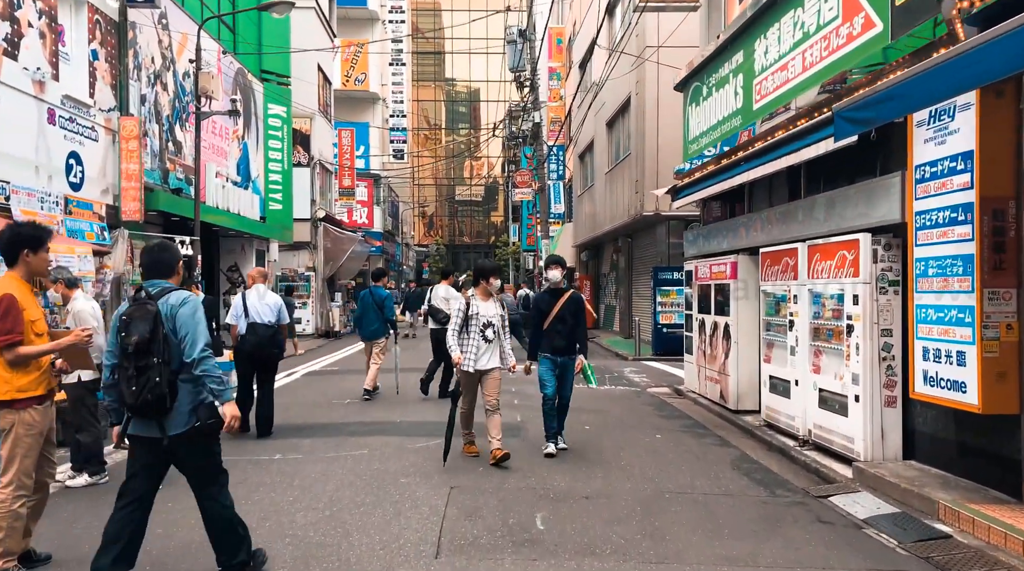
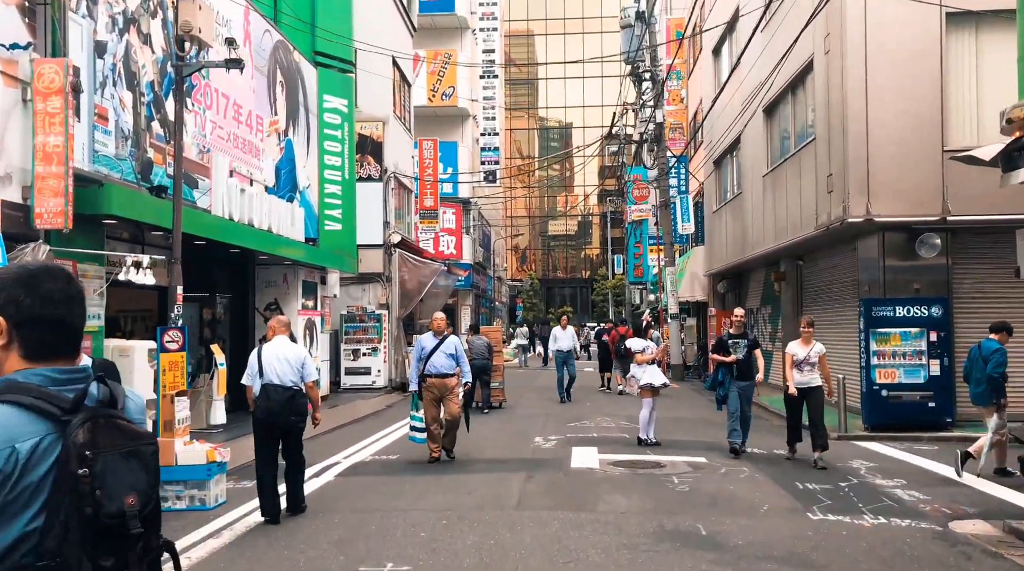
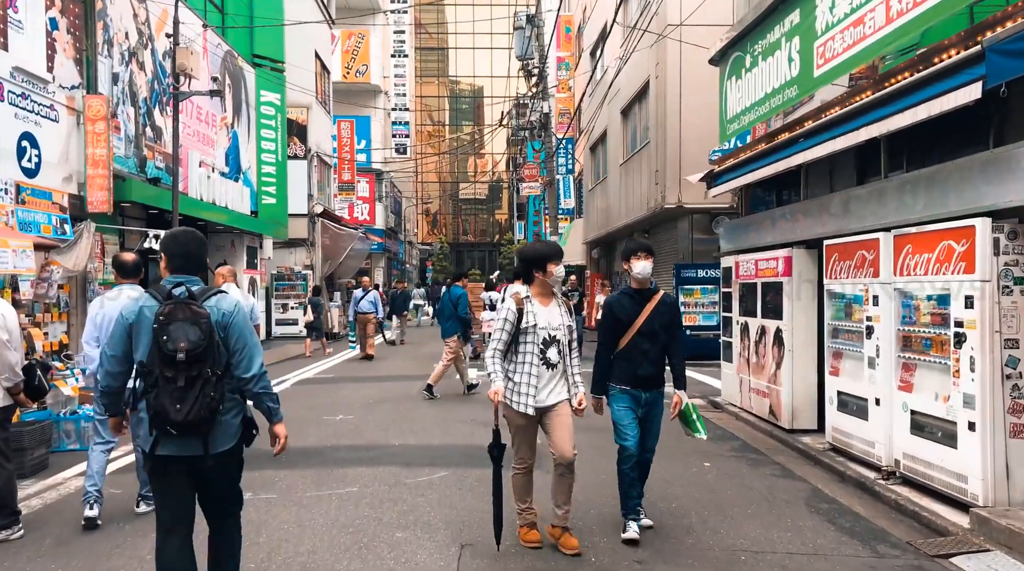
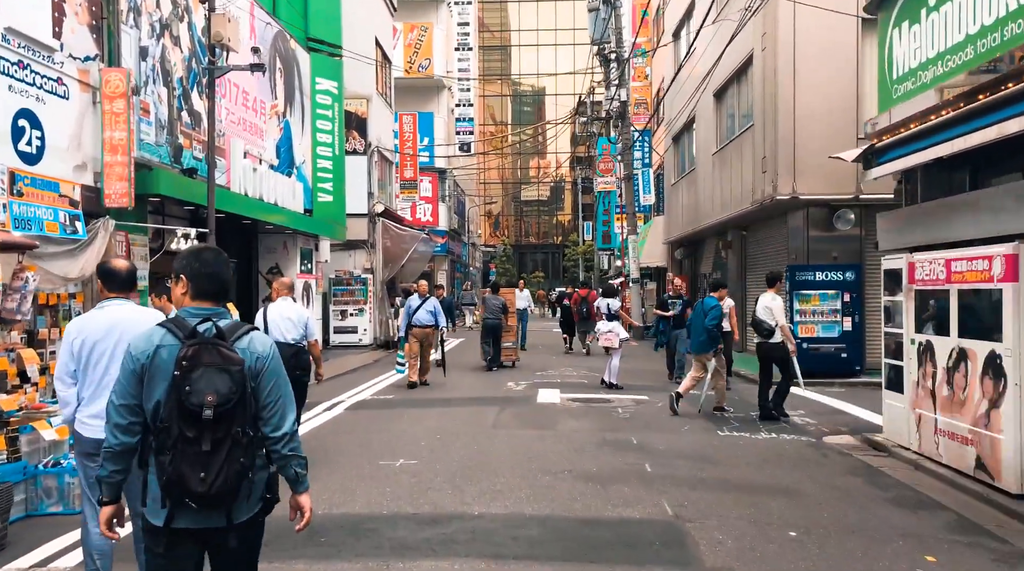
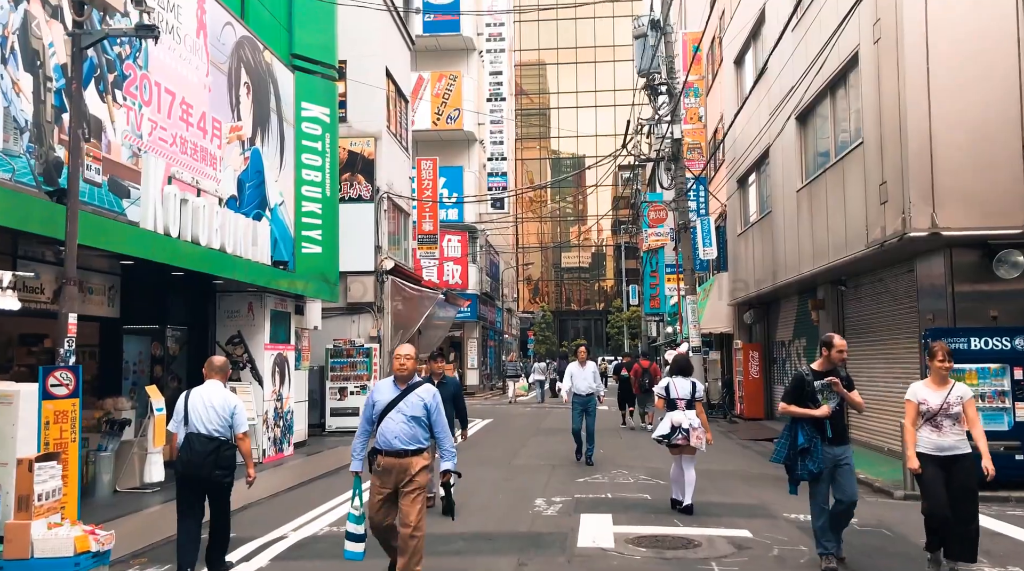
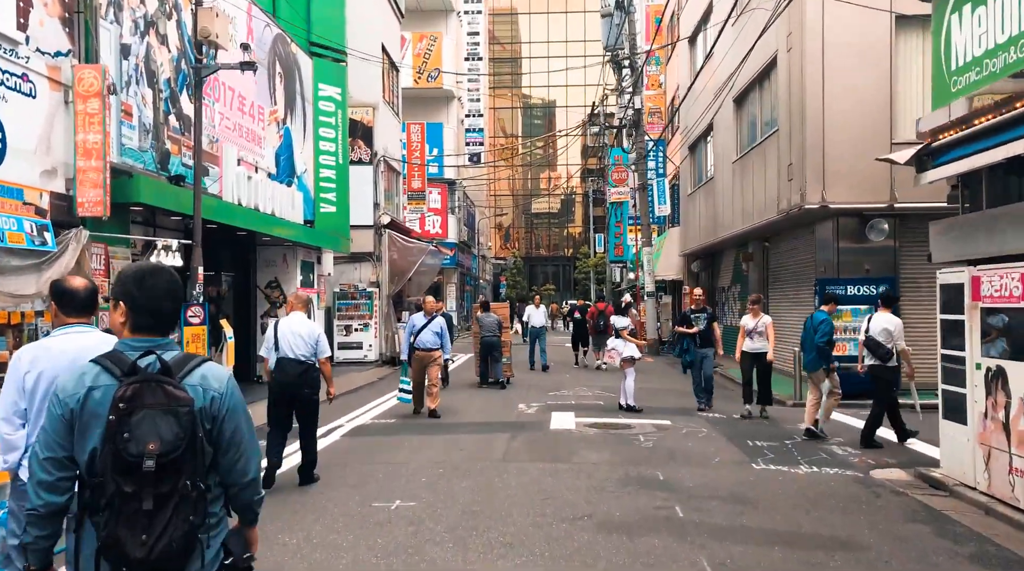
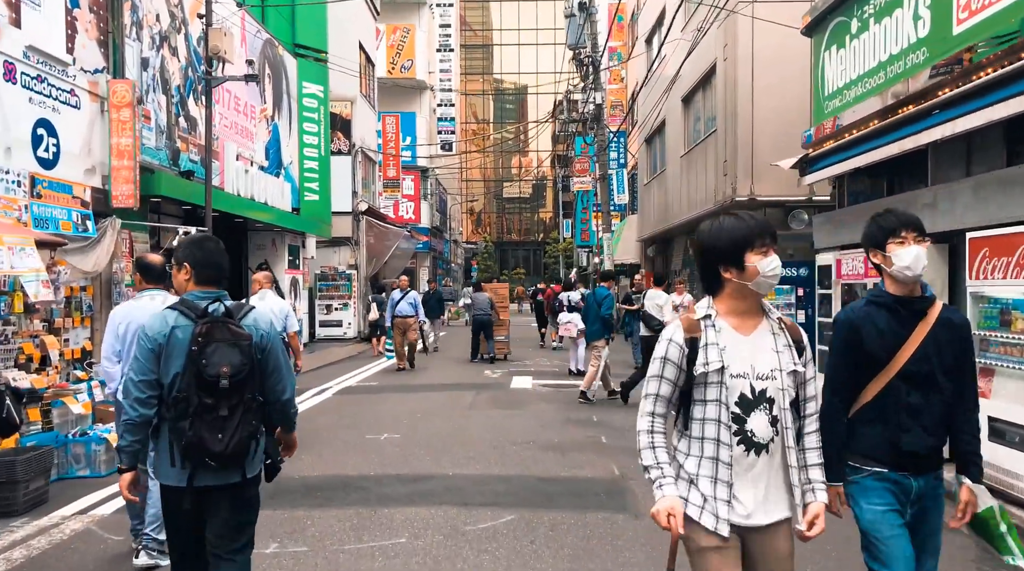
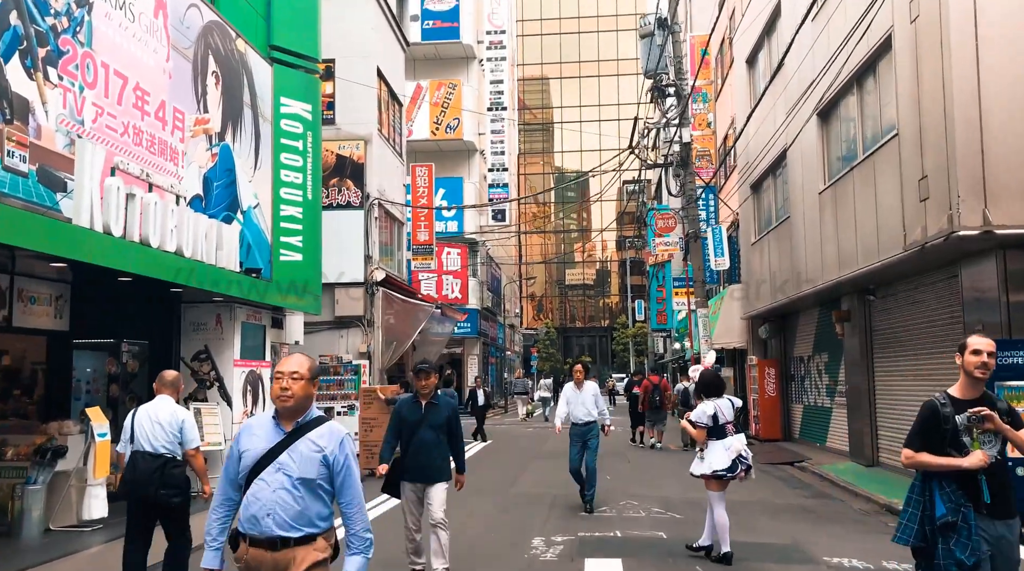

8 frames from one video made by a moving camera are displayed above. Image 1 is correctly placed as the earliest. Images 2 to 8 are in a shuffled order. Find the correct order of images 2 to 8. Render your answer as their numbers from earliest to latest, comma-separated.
3, 7, 4, 6, 2, 5, 8
